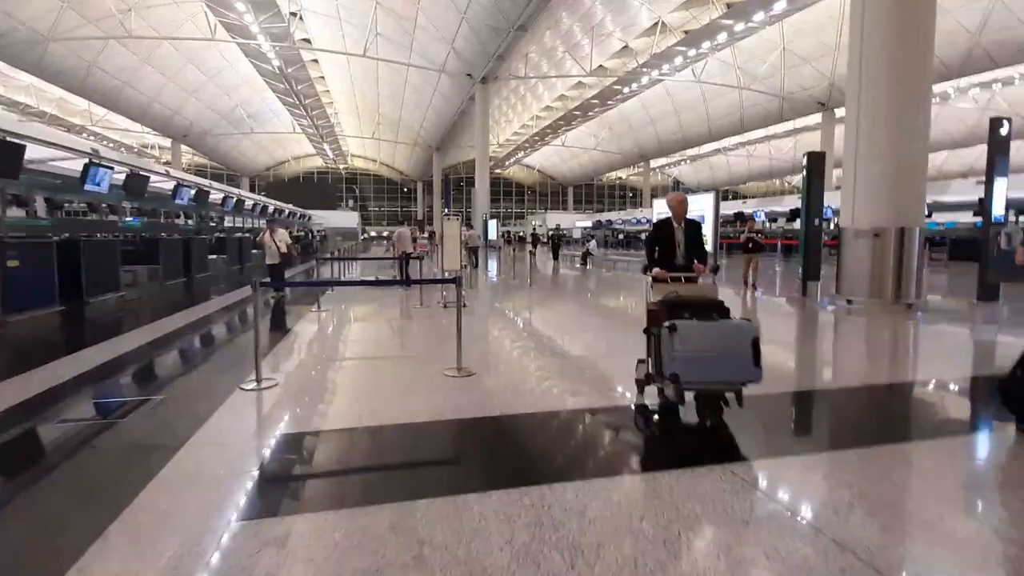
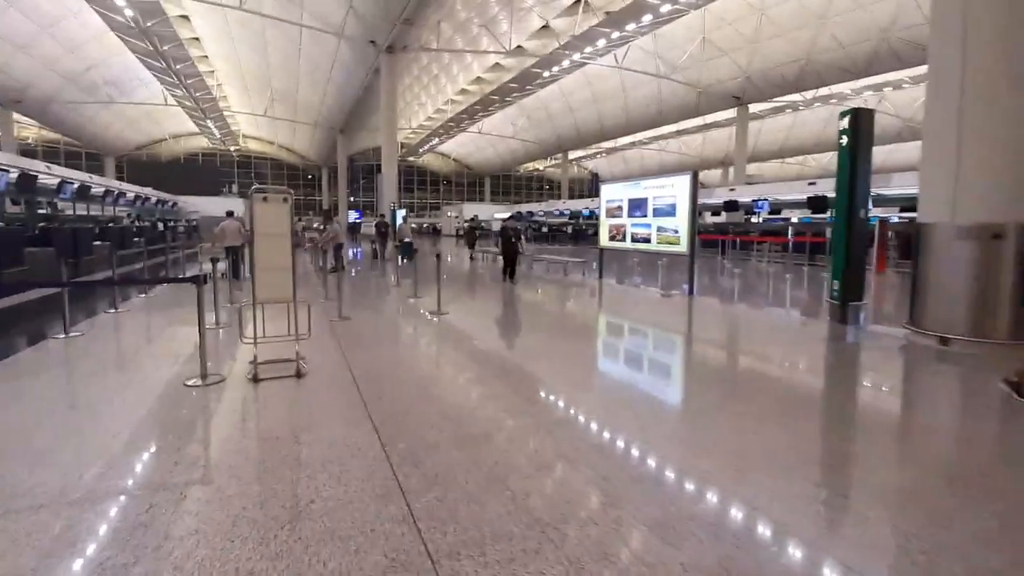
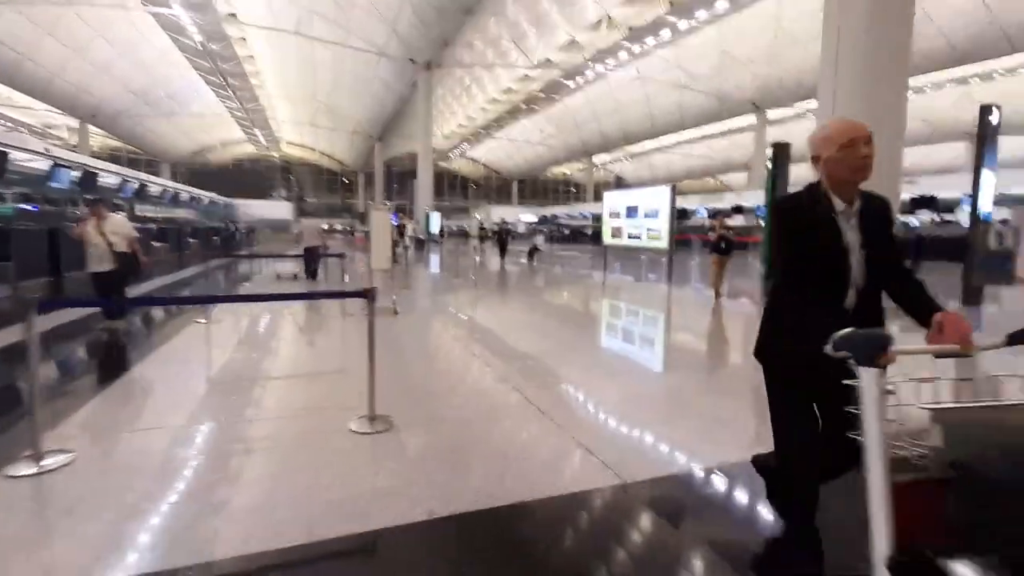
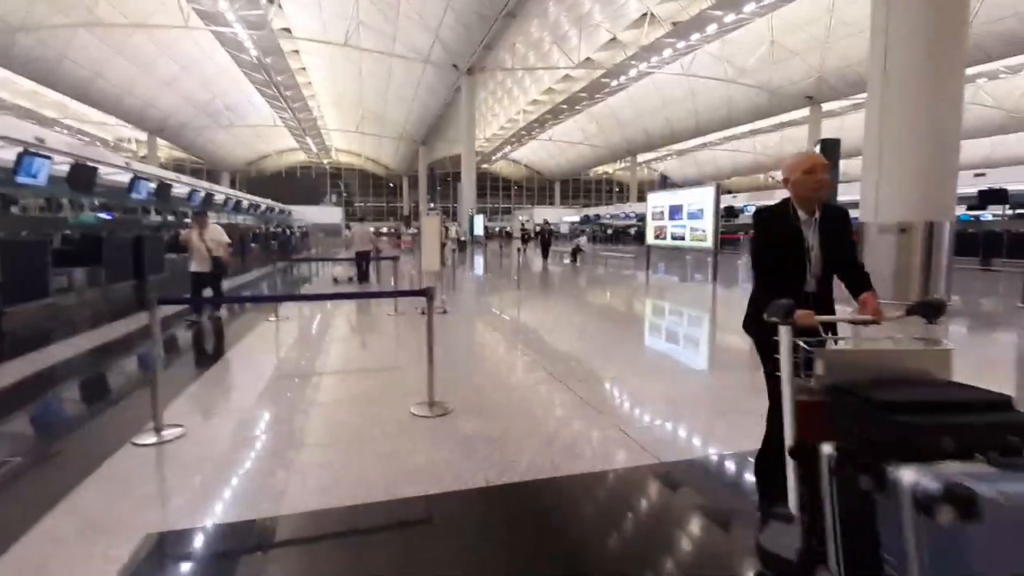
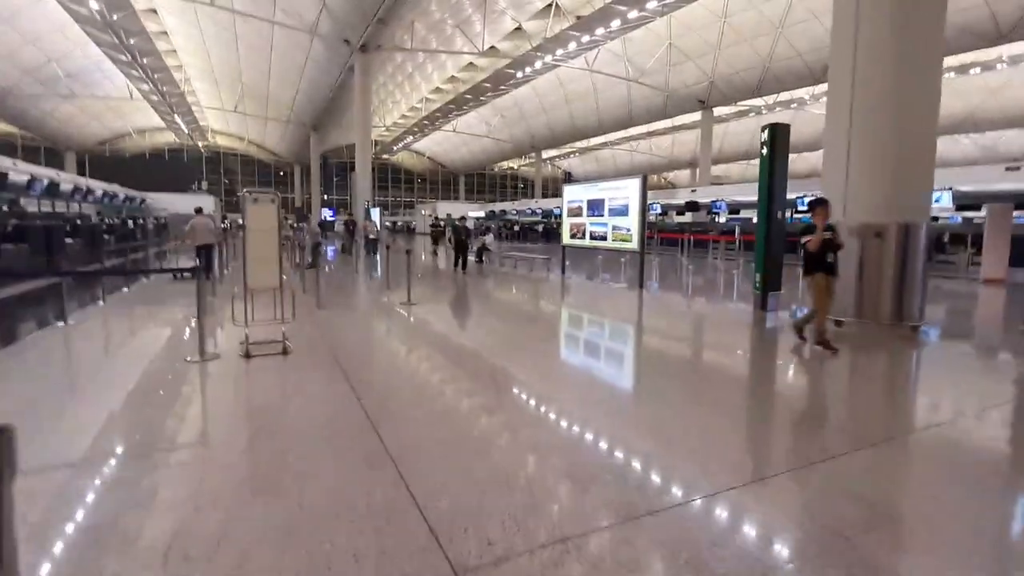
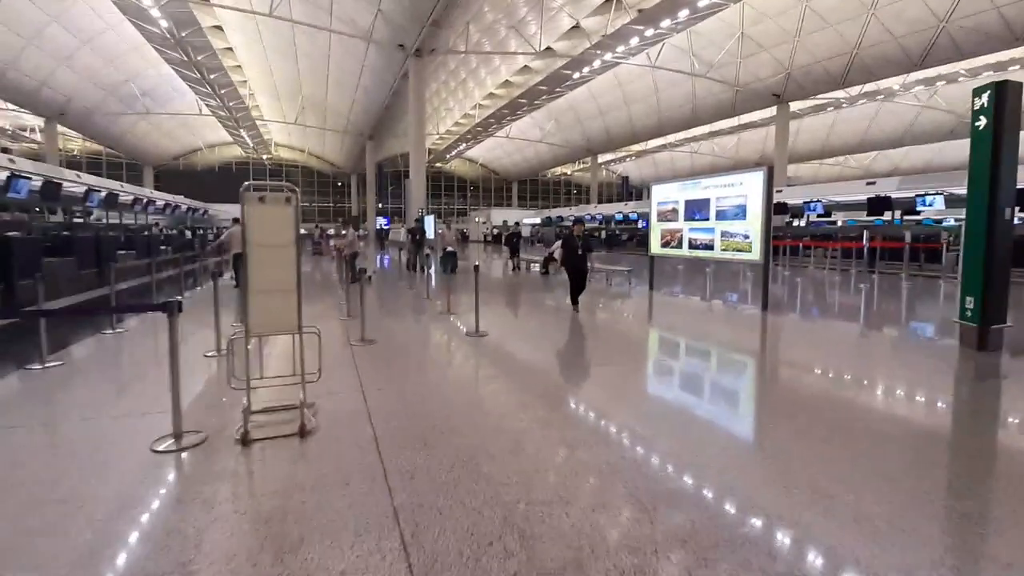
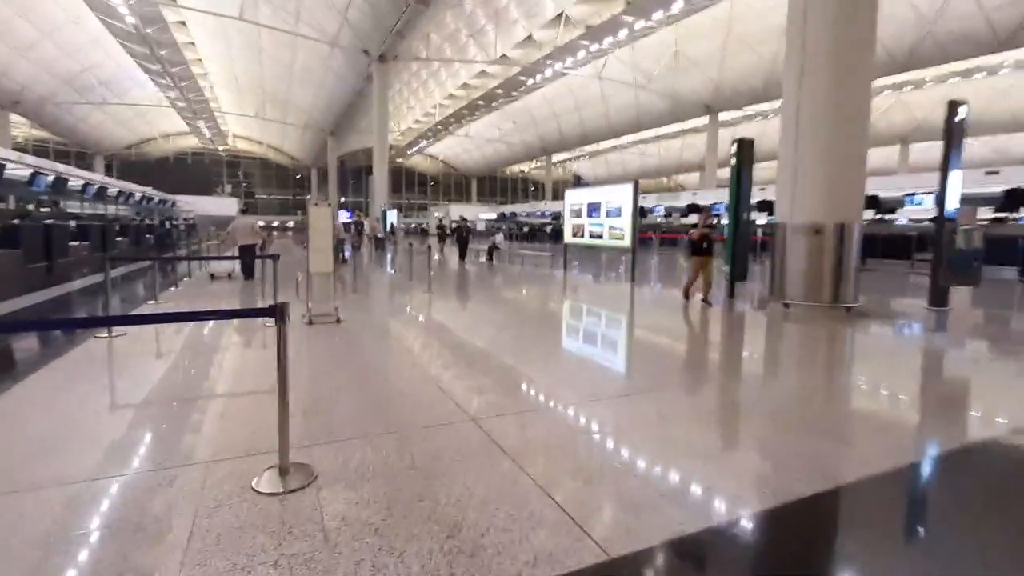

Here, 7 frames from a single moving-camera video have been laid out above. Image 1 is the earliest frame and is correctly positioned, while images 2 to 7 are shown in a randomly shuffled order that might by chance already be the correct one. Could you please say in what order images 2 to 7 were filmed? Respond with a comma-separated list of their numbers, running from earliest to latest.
4, 3, 7, 5, 2, 6
